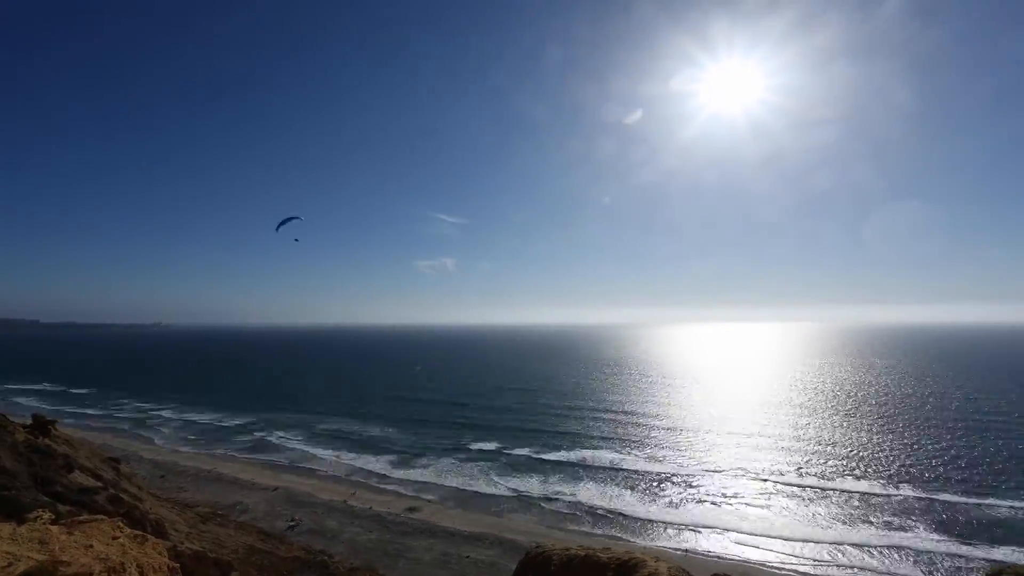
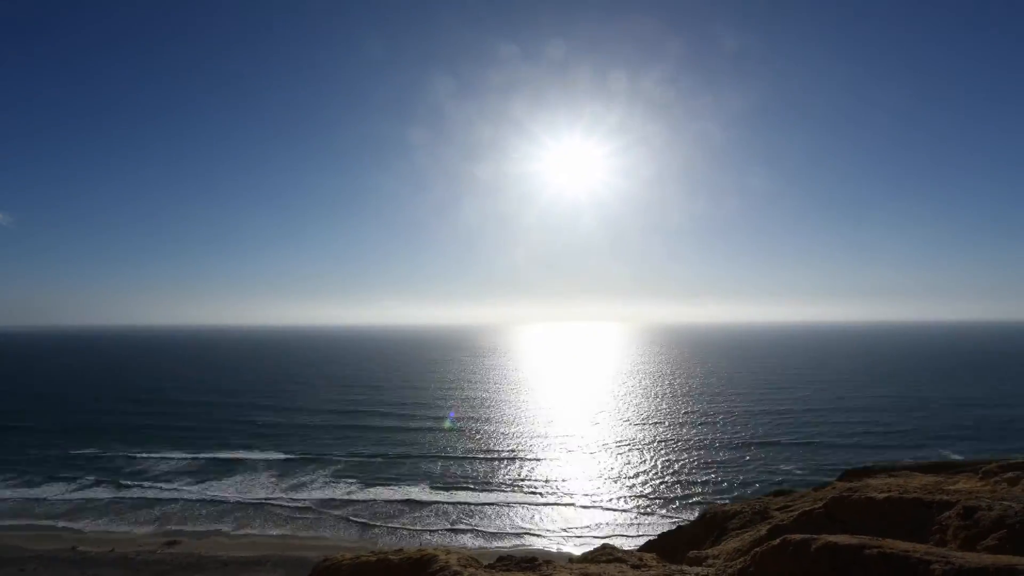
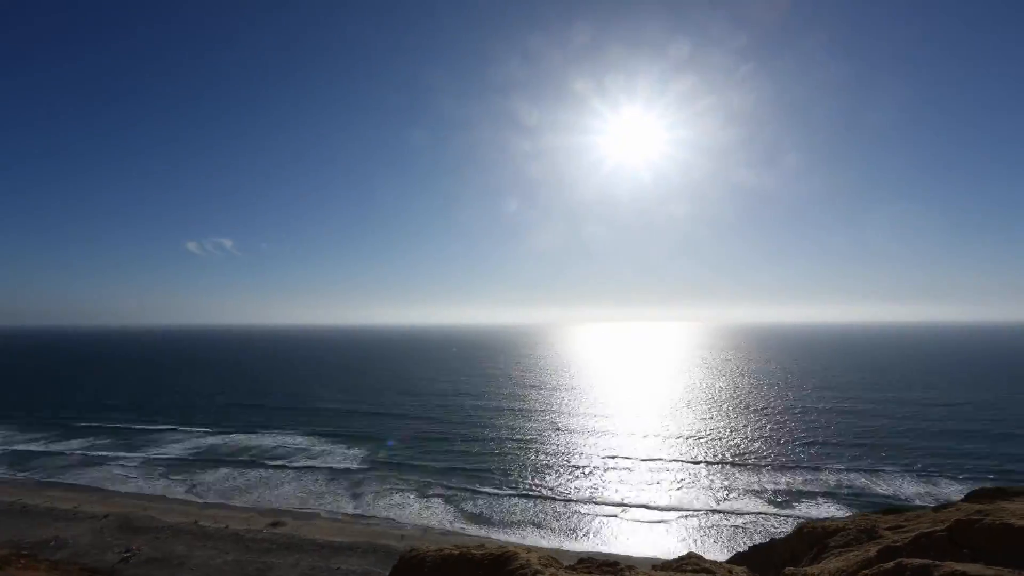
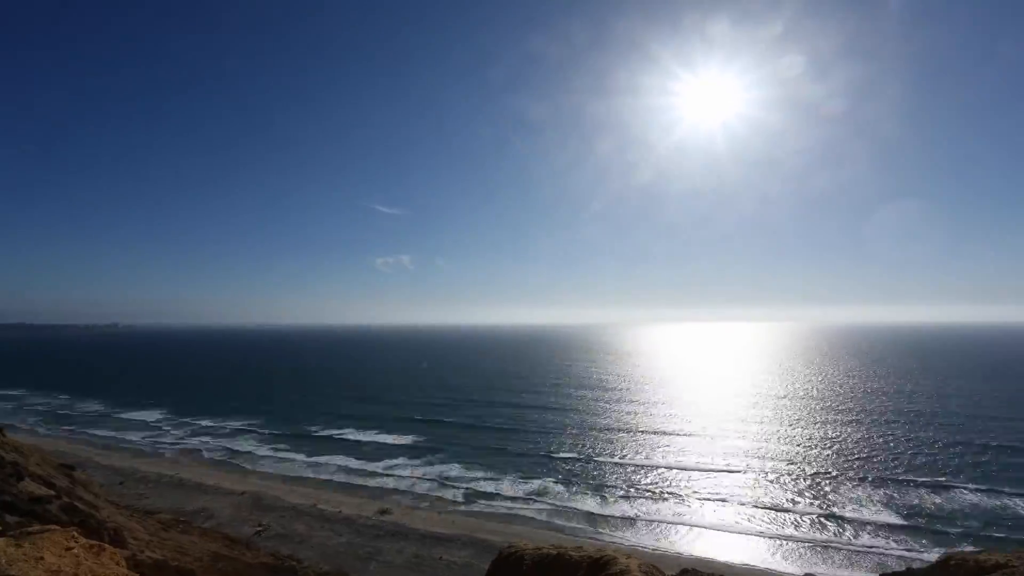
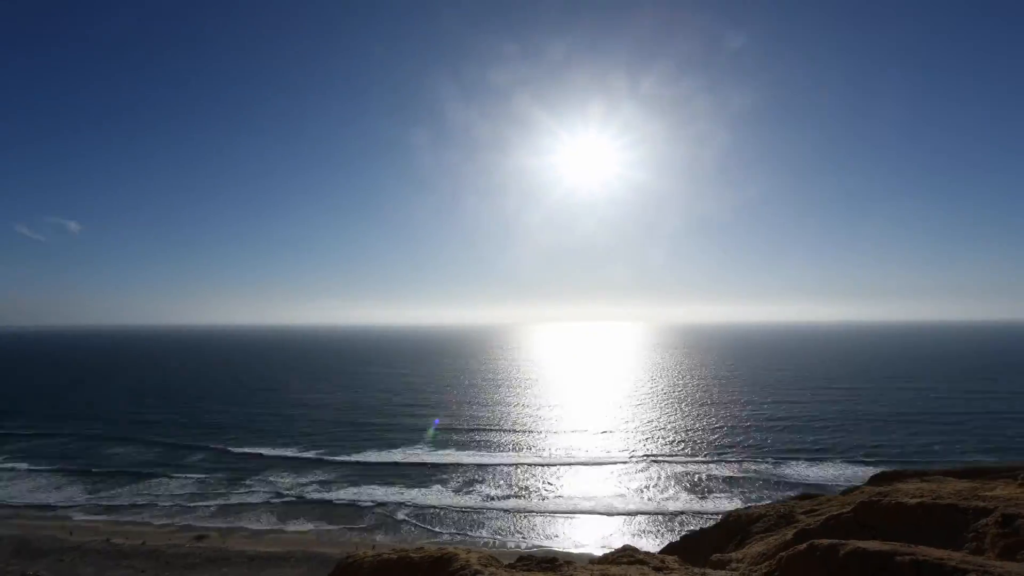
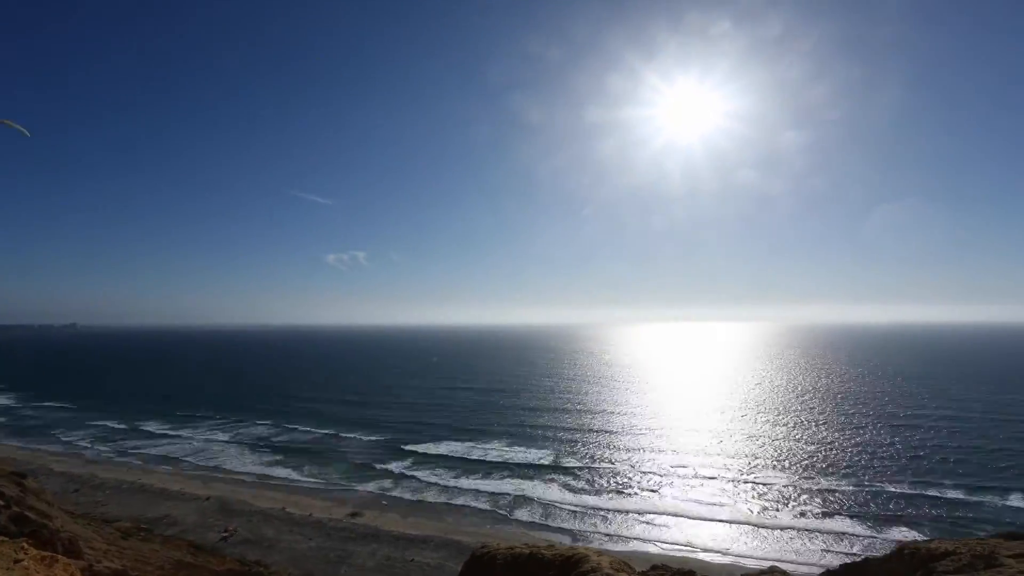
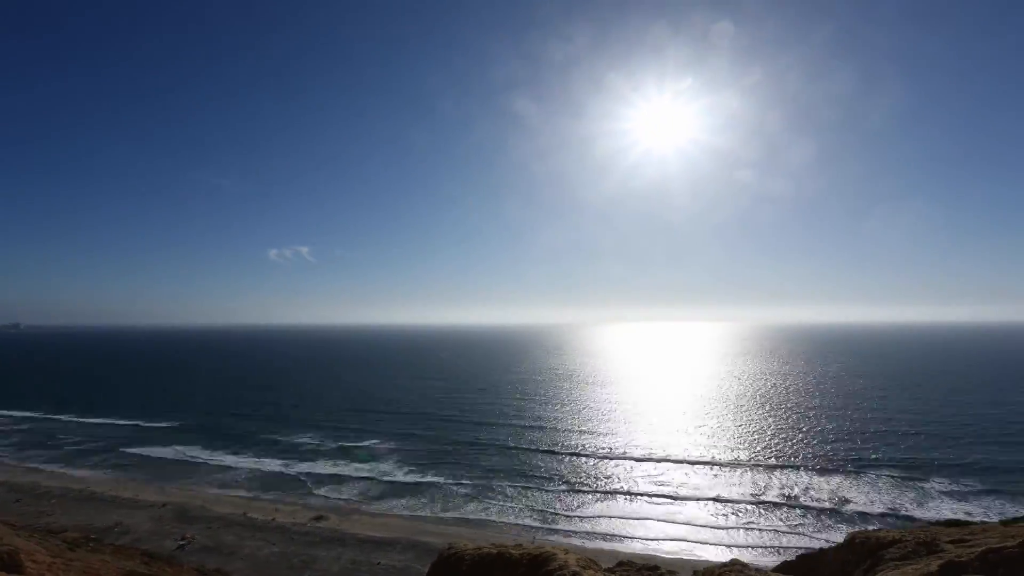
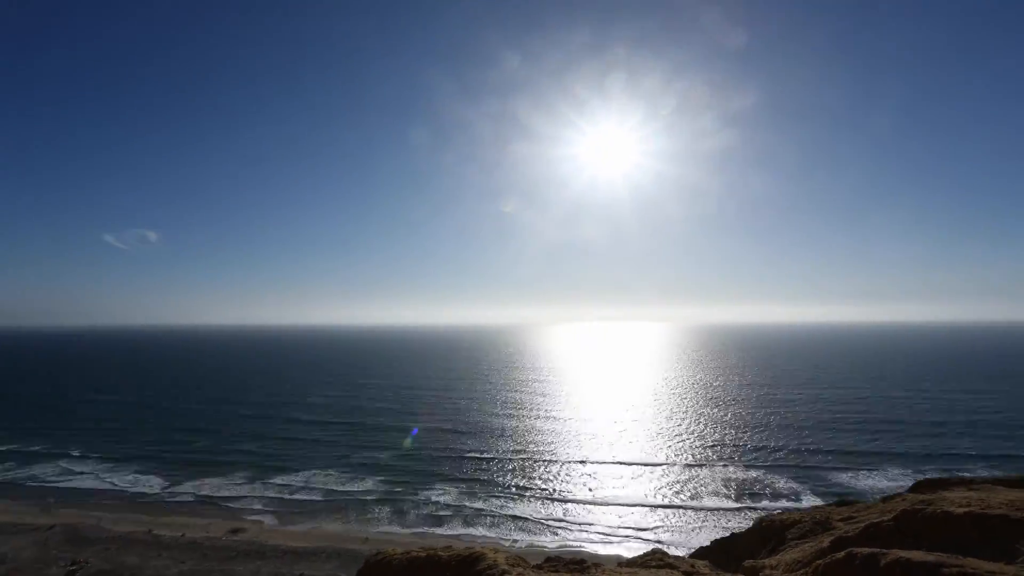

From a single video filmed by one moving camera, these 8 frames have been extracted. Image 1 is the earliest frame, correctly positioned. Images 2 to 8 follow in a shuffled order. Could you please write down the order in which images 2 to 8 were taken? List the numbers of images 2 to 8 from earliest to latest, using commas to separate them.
4, 6, 7, 3, 8, 5, 2
